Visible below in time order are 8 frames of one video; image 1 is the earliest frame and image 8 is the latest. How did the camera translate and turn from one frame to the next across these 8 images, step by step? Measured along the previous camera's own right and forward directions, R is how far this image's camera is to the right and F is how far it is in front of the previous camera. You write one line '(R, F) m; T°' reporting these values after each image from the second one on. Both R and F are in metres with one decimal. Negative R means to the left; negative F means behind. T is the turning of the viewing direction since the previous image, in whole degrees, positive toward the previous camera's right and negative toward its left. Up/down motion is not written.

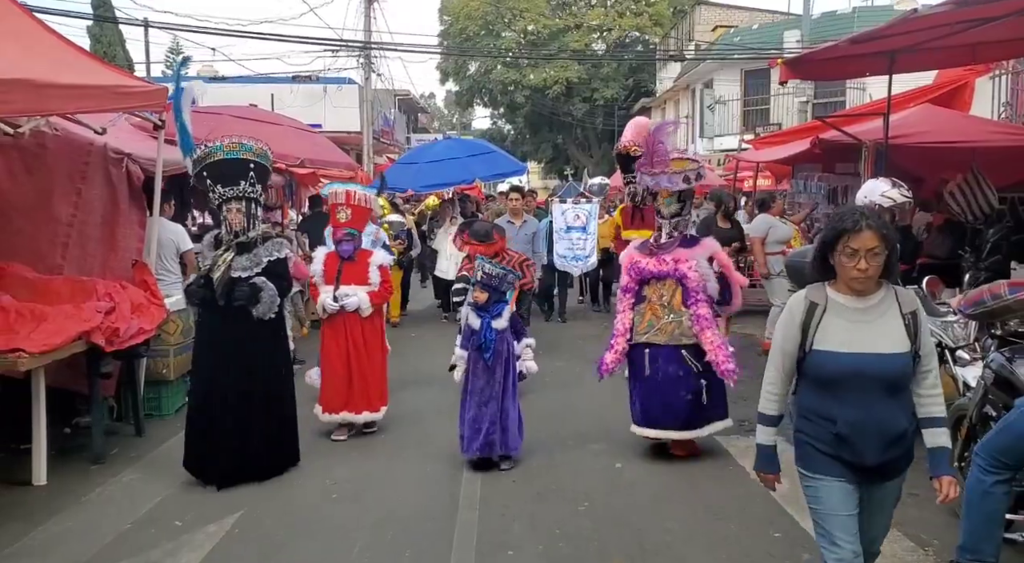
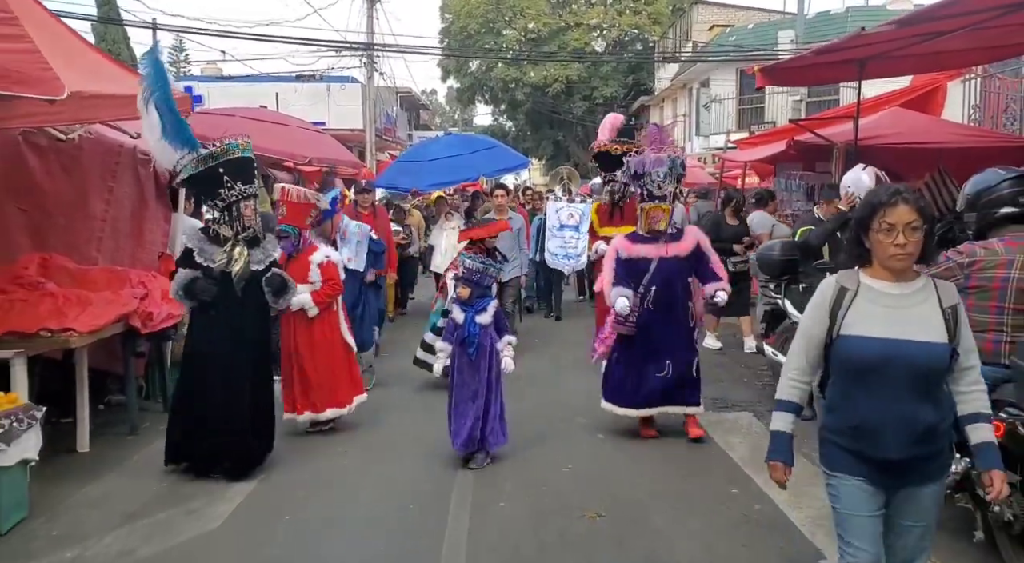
(+0.1, -0.6) m; 0°
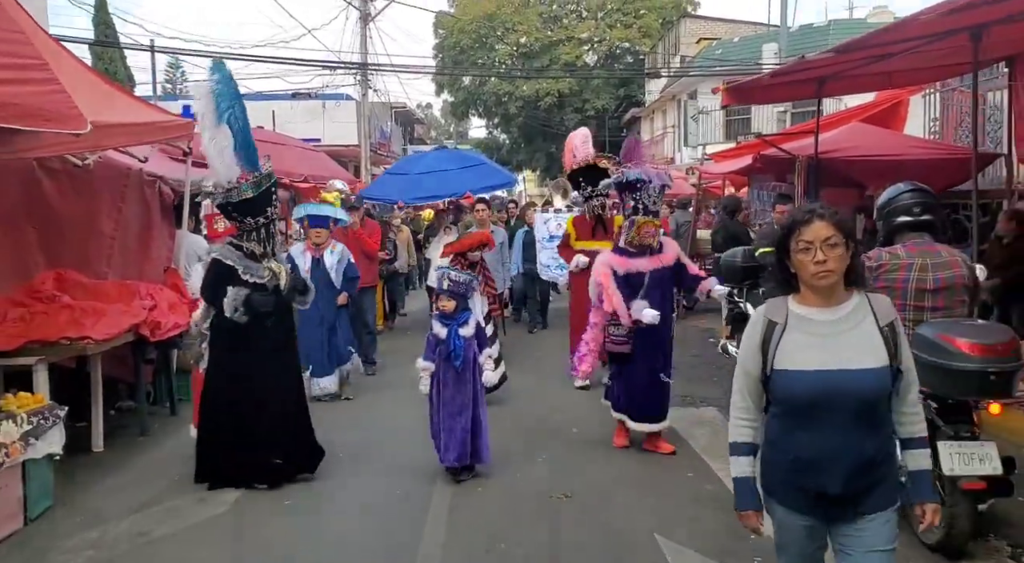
(+0.1, -0.5) m; 0°
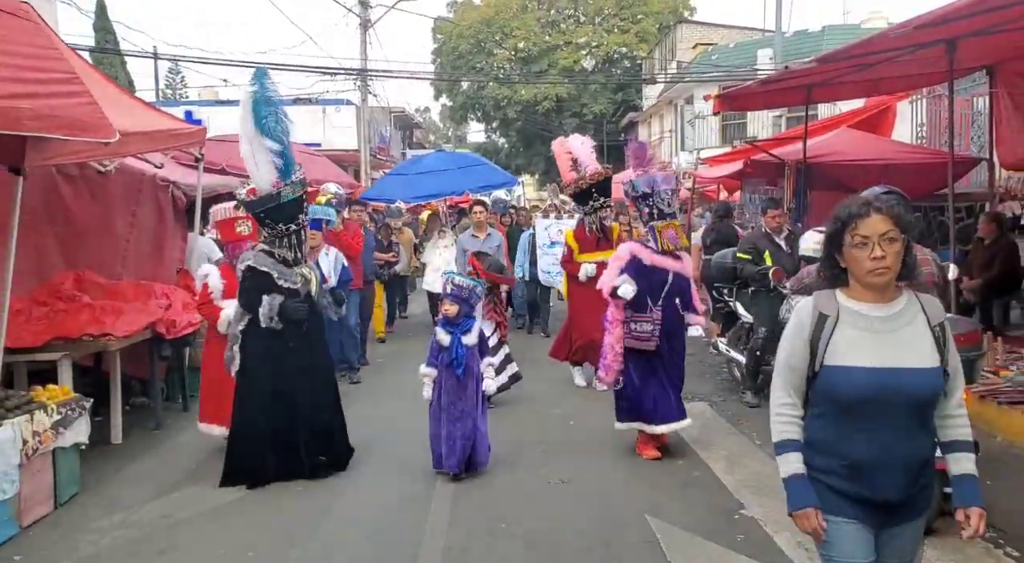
(0.0, -0.3) m; 0°
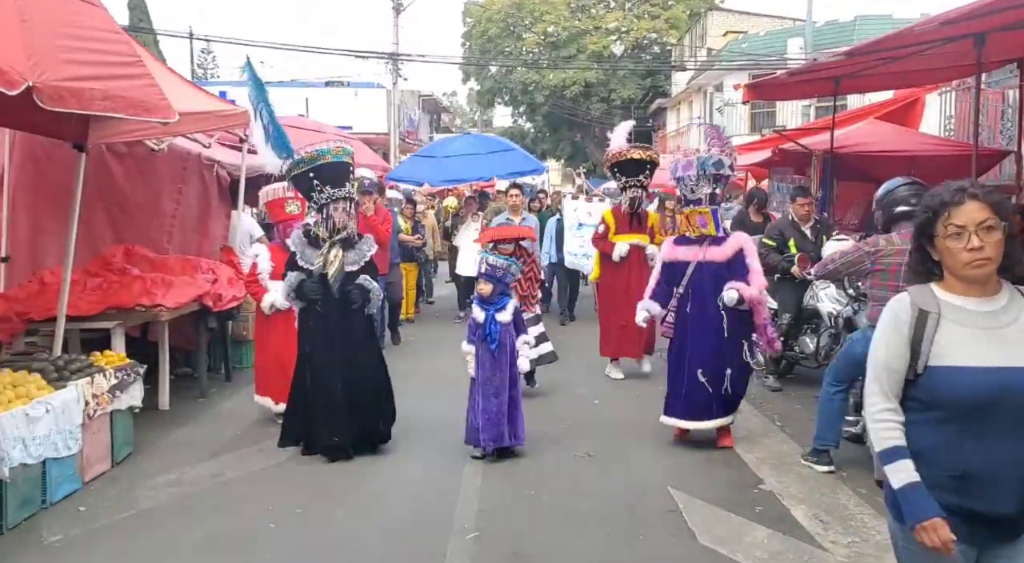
(-0.1, -0.2) m; -2°
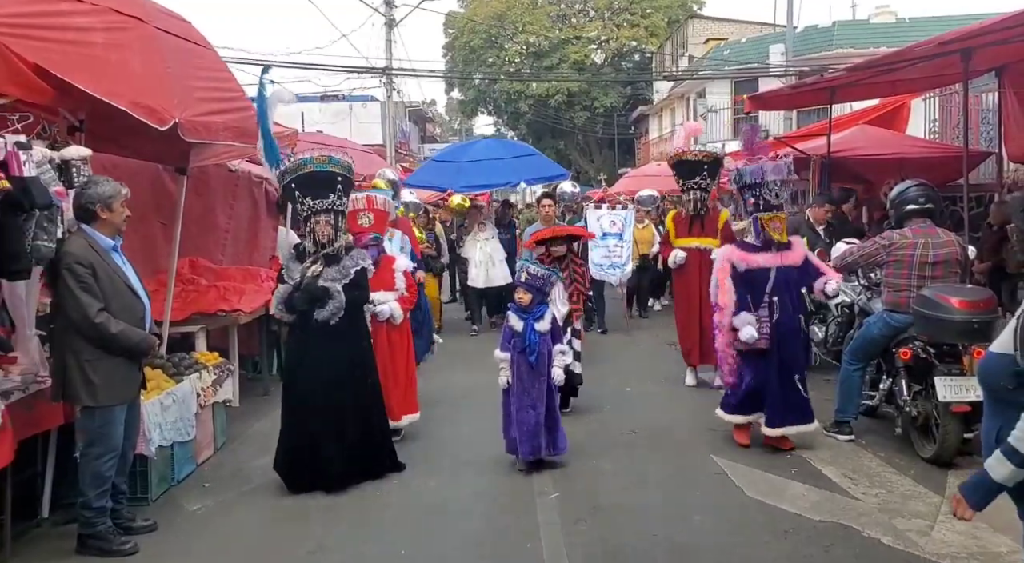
(-0.5, -0.7) m; +1°
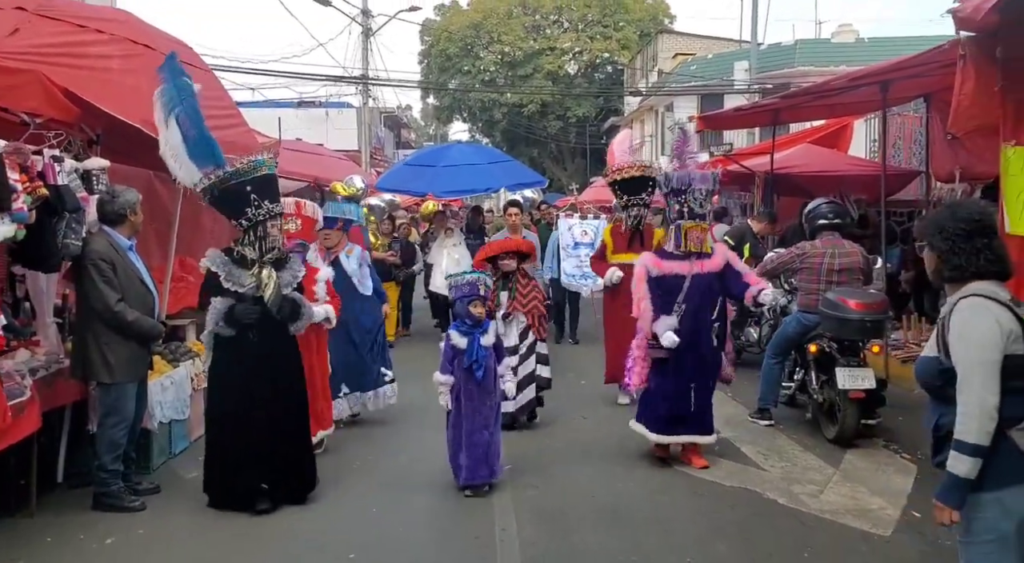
(+0.1, -0.7) m; +2°
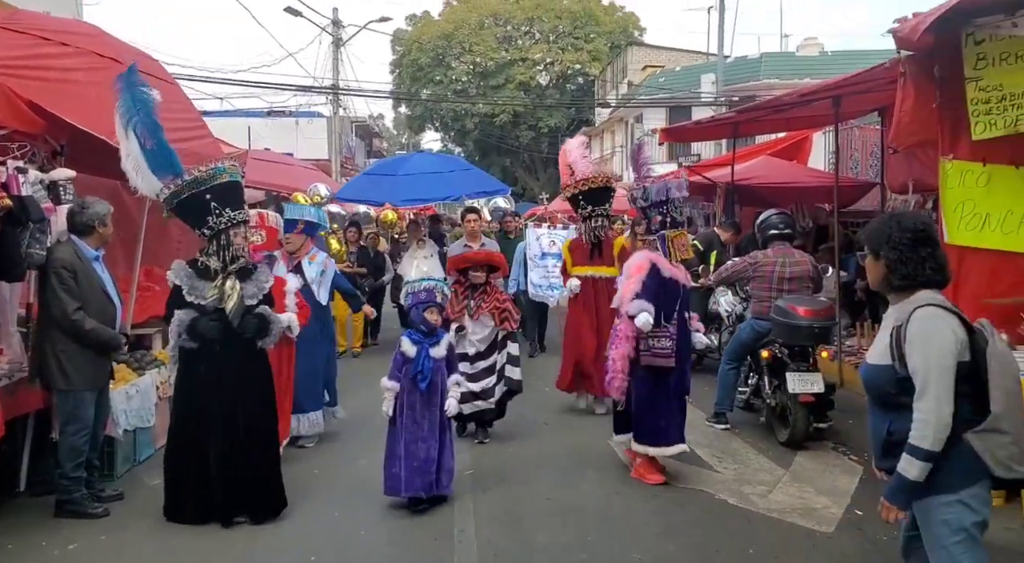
(+0.1, -0.1) m; +2°
